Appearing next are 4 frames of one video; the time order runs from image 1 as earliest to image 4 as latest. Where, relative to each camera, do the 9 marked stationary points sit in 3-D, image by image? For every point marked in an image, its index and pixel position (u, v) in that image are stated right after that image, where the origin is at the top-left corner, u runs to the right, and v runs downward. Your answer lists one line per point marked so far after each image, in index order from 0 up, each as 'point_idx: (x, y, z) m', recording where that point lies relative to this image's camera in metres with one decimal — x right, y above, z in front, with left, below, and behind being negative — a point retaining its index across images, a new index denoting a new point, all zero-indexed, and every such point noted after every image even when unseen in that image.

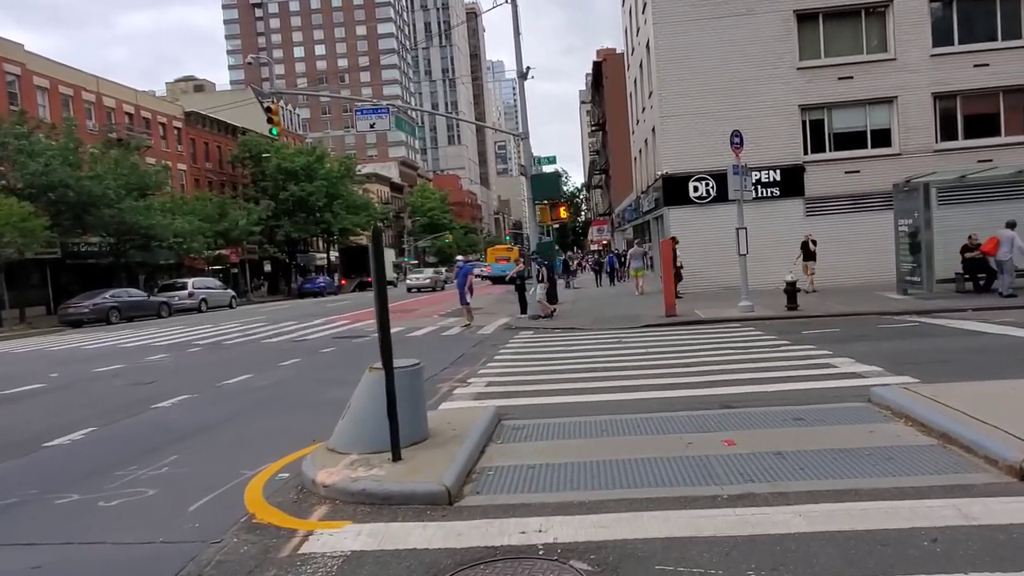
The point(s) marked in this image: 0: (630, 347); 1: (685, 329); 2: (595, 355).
0: (+2.4, -1.1, +15.6) m
1: (+4.0, -0.9, +17.6) m
2: (+1.6, -1.2, +14.5) m
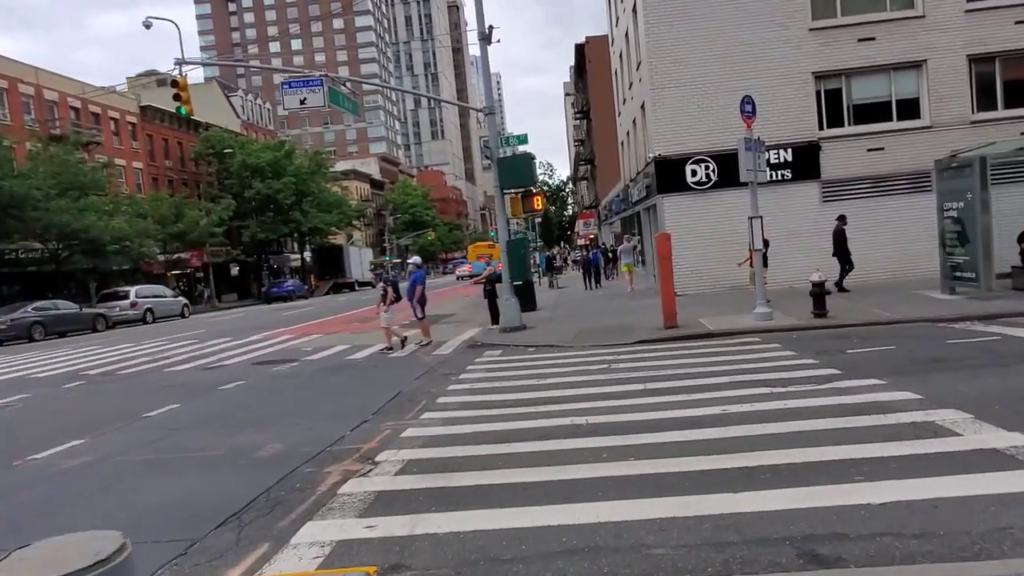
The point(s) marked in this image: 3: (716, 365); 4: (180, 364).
0: (+1.7, -1.2, +11.9) m
1: (+3.2, -1.0, +14.0) m
2: (+0.9, -1.3, +10.9) m
3: (+3.1, -1.1, +11.5) m
4: (-7.3, -1.7, +16.8) m
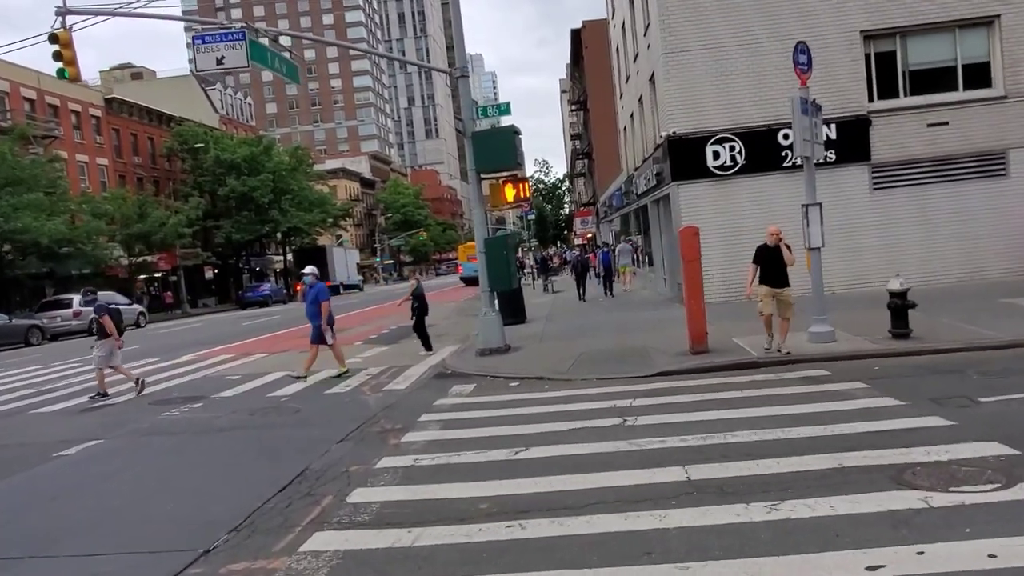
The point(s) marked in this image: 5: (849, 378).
0: (+1.3, -1.4, +8.1) m
1: (+2.9, -1.2, +10.1) m
2: (+0.6, -1.5, +7.0) m
3: (+2.7, -1.3, +7.6) m
4: (-7.7, -1.9, +12.9) m
5: (+4.1, -1.1, +9.3) m
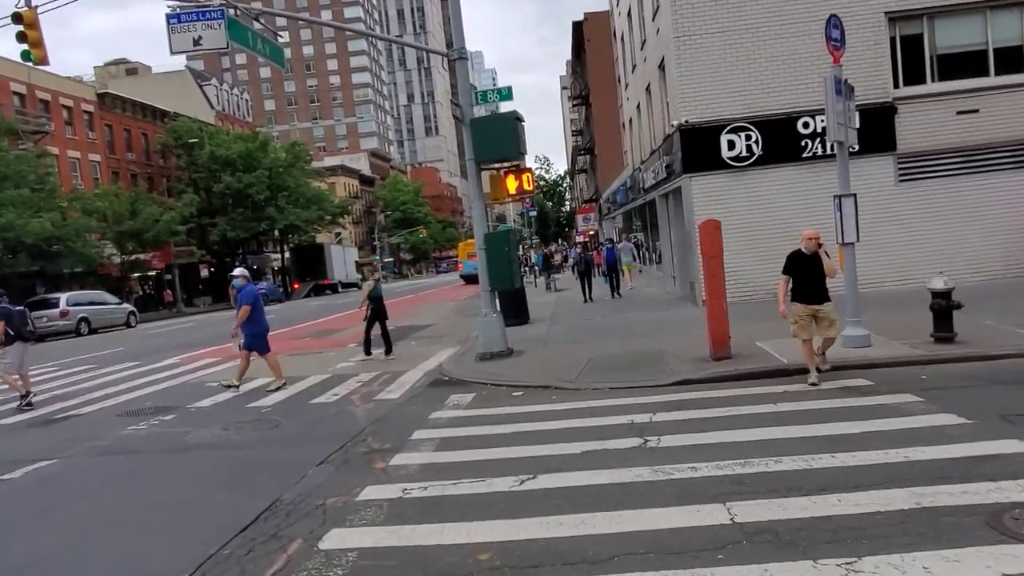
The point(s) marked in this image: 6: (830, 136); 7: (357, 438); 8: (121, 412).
0: (+1.4, -1.4, +7.0) m
1: (+2.9, -1.2, +9.1) m
2: (+0.6, -1.5, +6.0) m
3: (+2.8, -1.3, +6.6) m
4: (-7.6, -1.9, +11.9) m
5: (+4.2, -1.1, +8.3) m
6: (+4.2, +2.0, +10.2) m
7: (-1.6, -1.6, +8.2) m
8: (-5.6, -1.8, +11.0) m
